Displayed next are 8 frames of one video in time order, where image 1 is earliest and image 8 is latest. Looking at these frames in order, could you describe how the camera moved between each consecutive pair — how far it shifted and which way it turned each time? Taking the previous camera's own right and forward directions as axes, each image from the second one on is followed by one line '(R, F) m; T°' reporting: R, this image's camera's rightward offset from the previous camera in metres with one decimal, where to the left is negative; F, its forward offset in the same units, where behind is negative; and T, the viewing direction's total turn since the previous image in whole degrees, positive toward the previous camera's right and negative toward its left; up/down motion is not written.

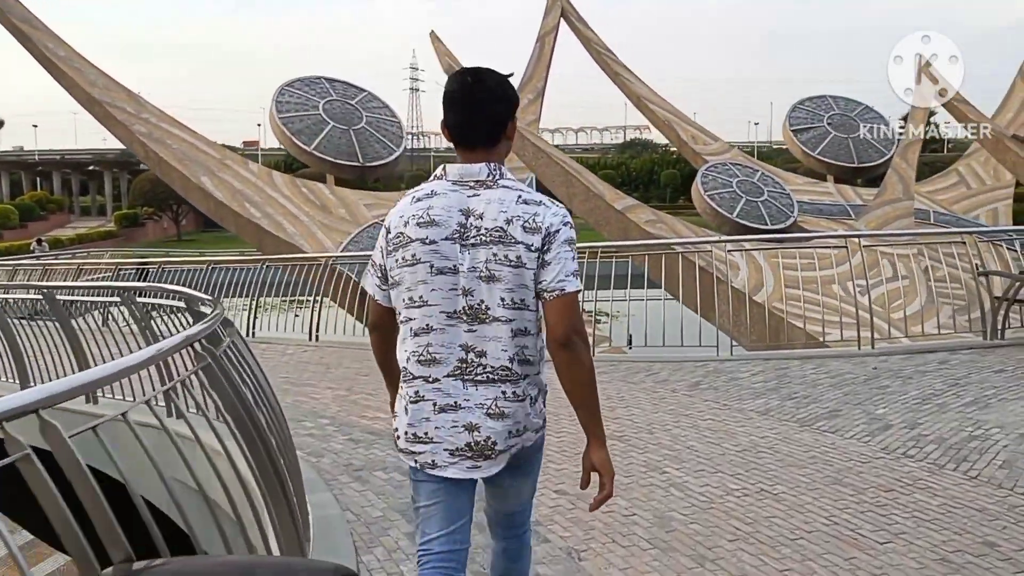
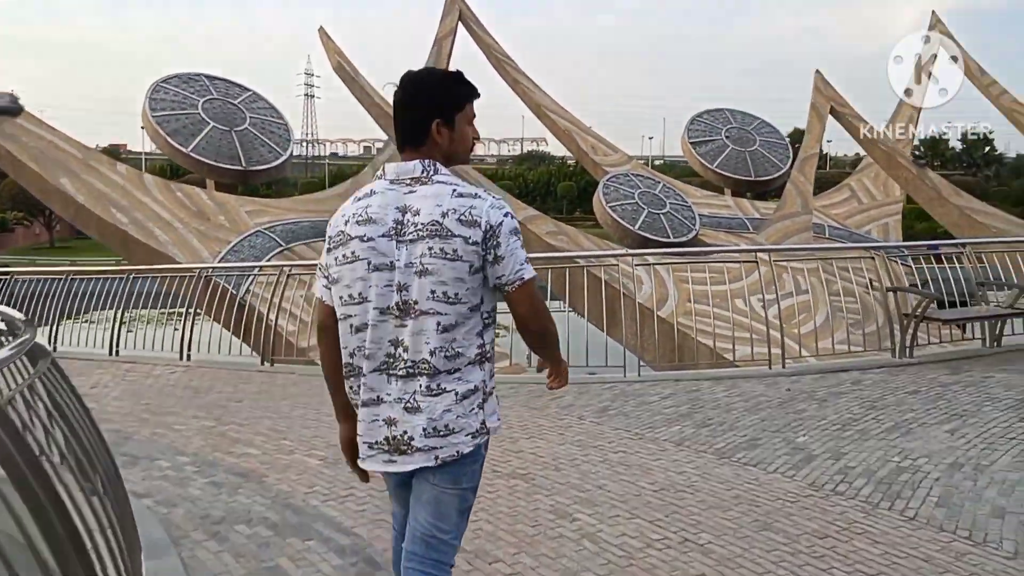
(0.0, +0.5) m; +6°
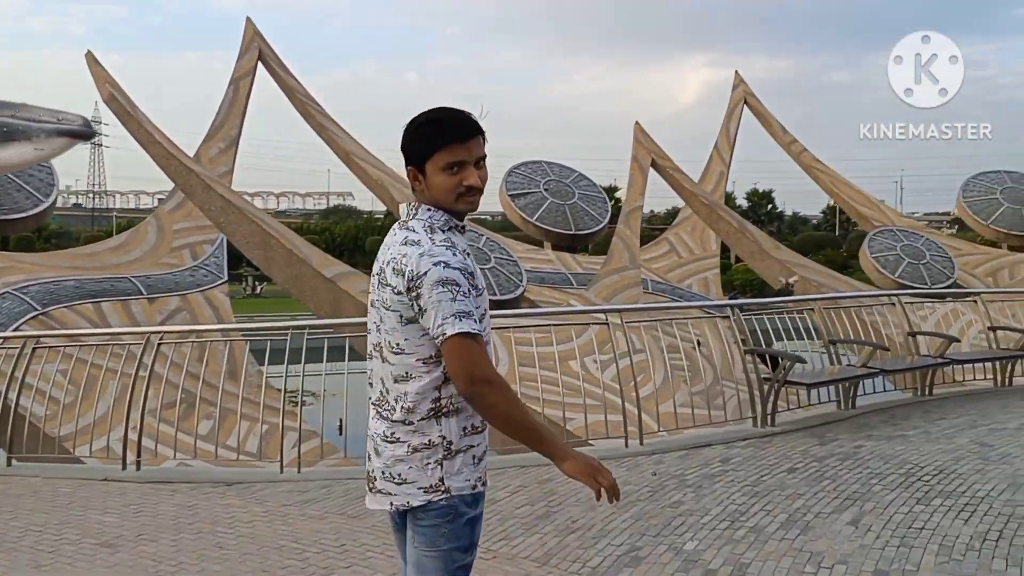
(0.0, +1.1) m; +12°
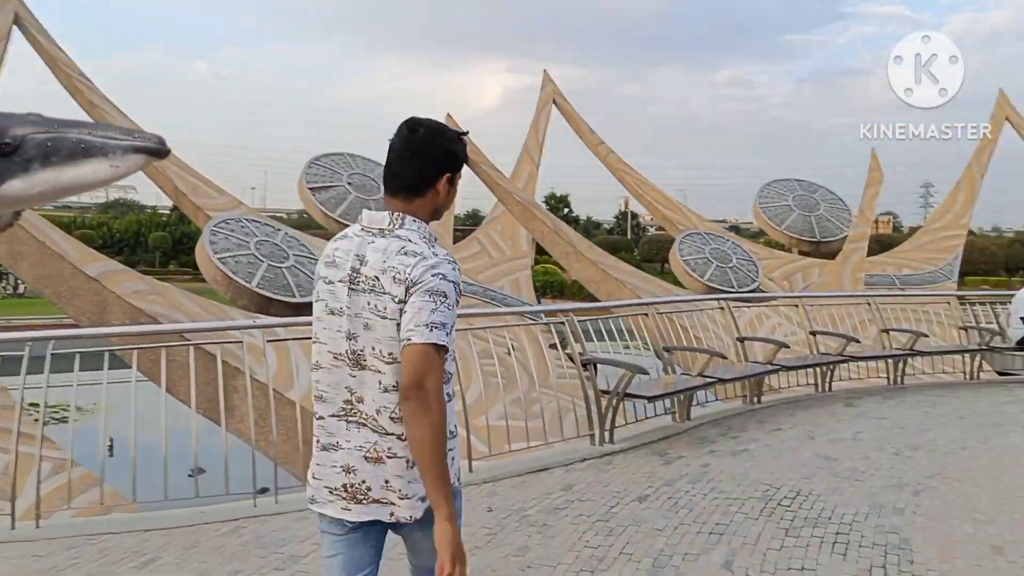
(0.0, +0.8) m; +12°
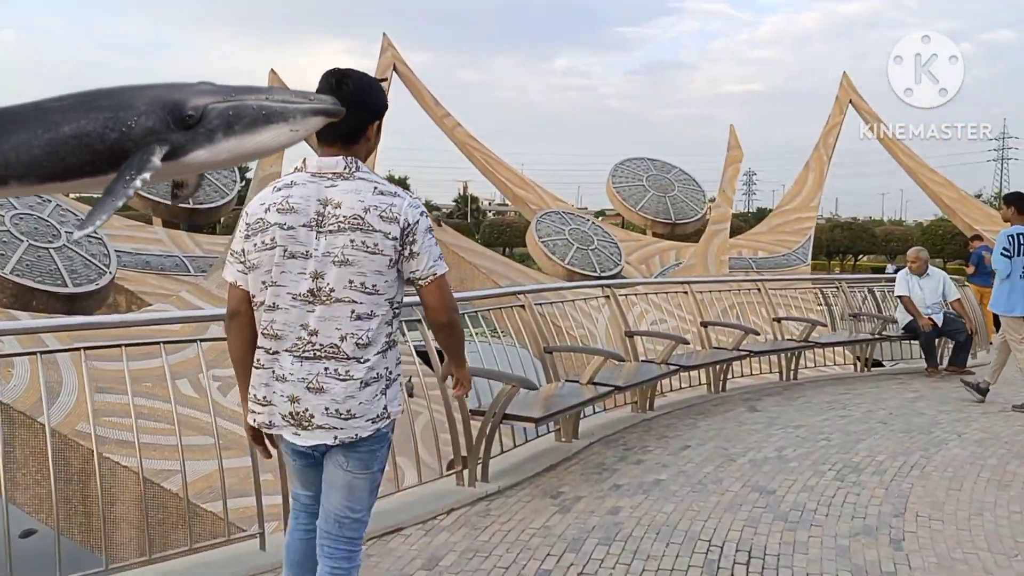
(0.0, +1.5) m; +10°
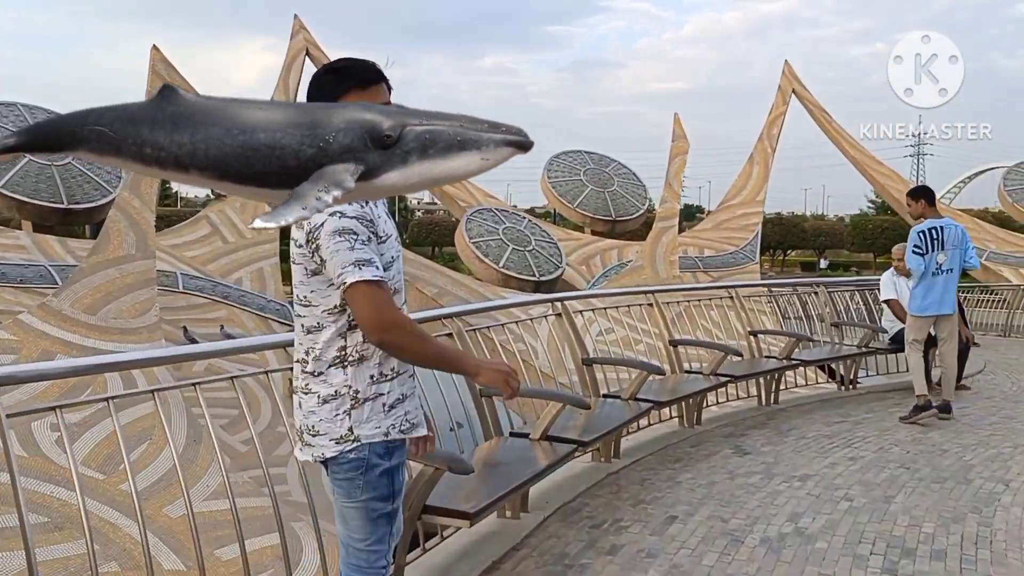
(0.0, +1.3) m; +4°
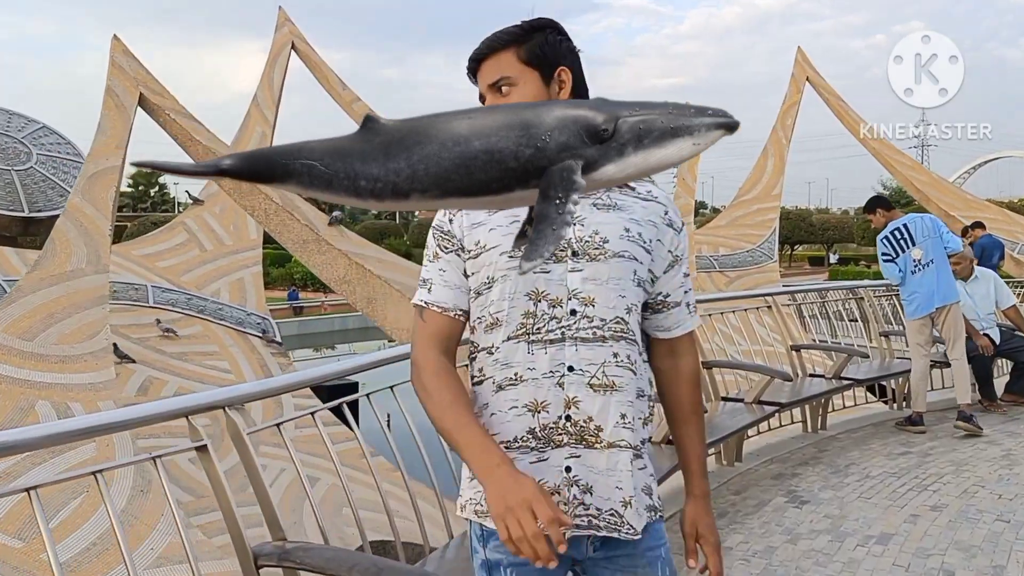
(0.0, +0.9) m; 0°
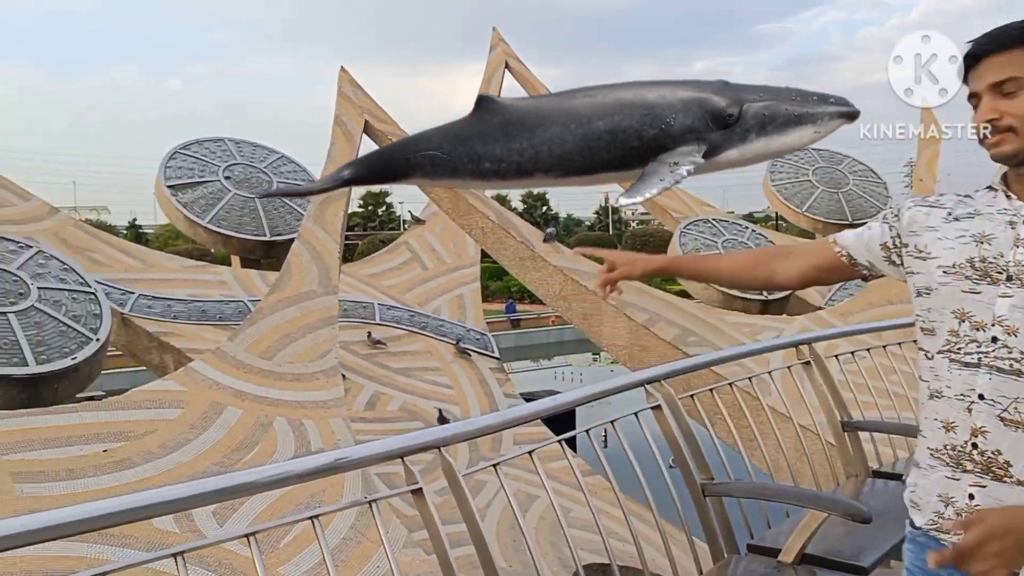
(0.0, +0.2) m; -13°
